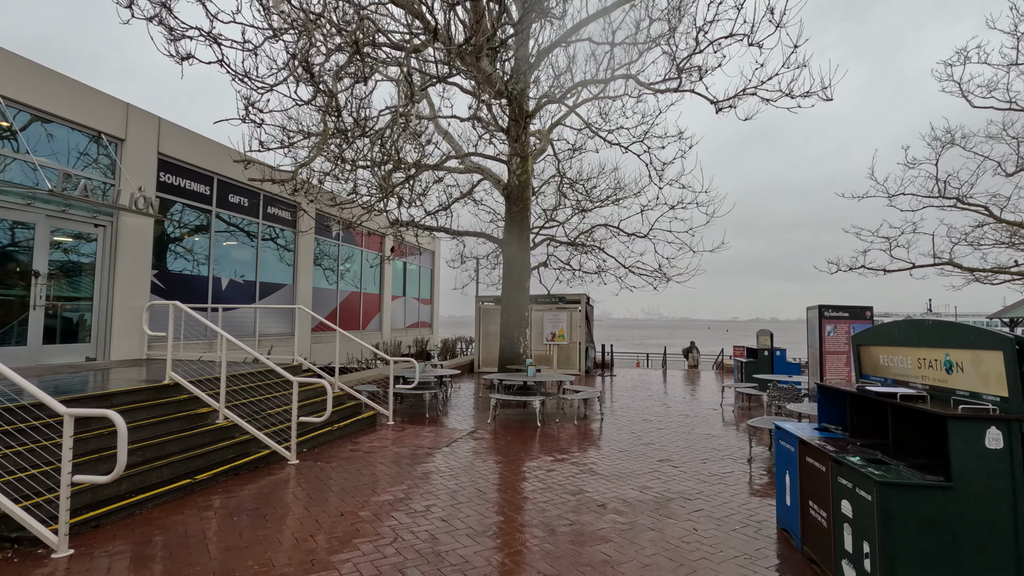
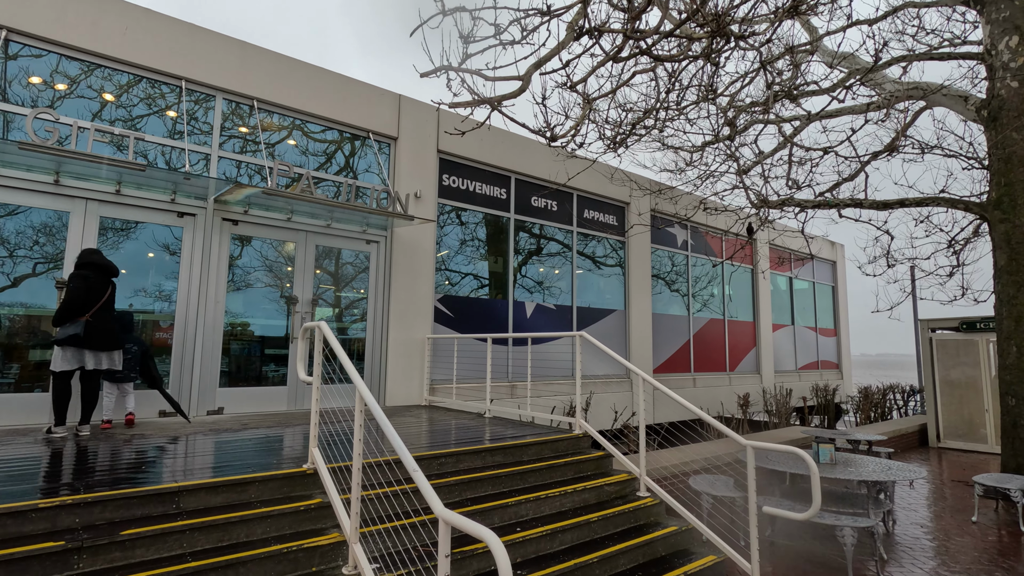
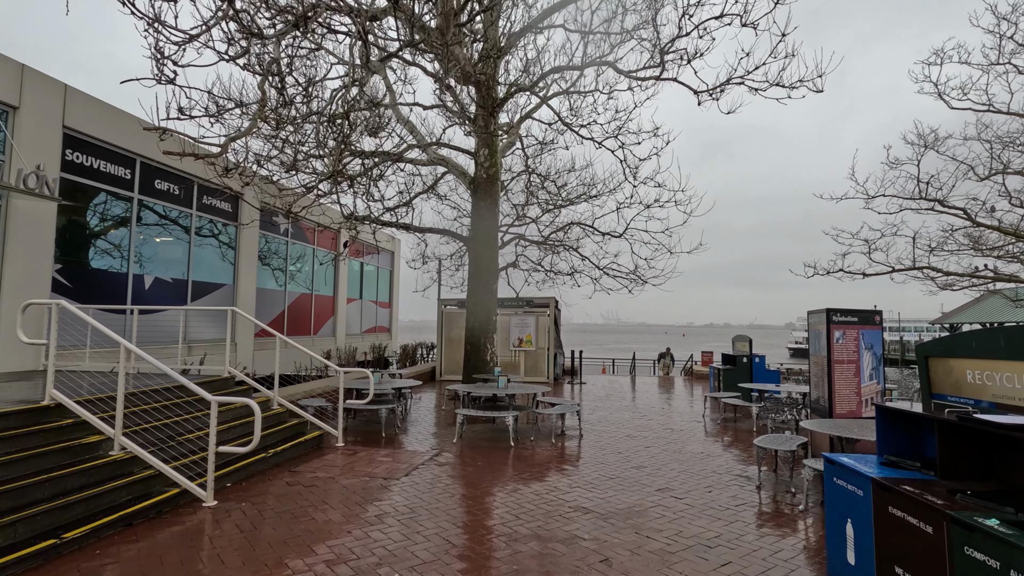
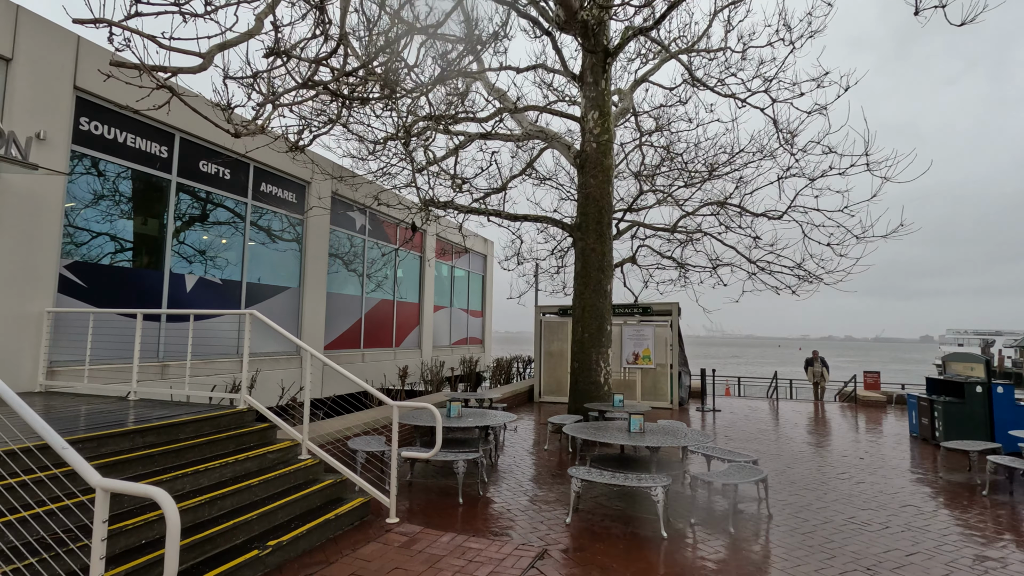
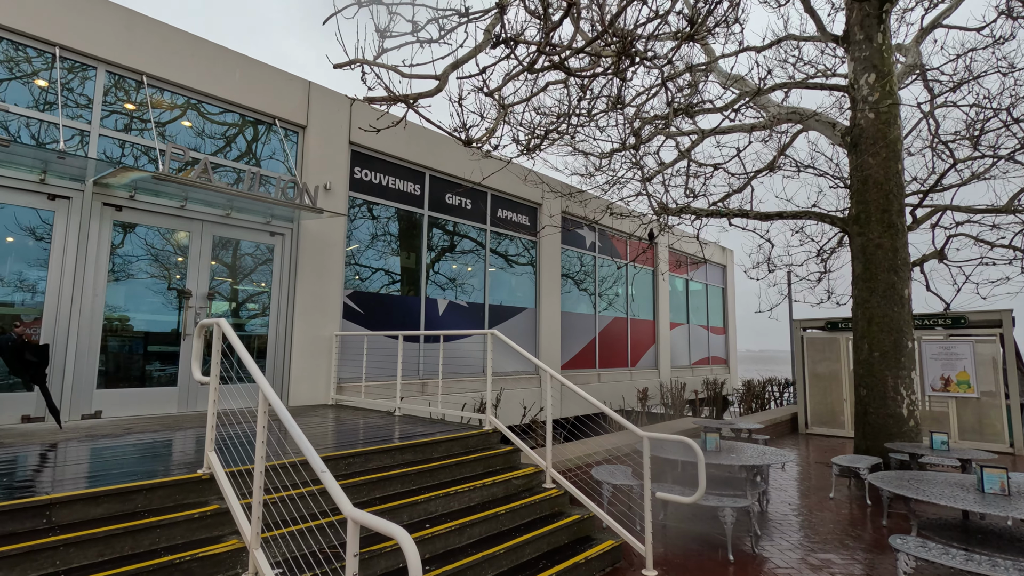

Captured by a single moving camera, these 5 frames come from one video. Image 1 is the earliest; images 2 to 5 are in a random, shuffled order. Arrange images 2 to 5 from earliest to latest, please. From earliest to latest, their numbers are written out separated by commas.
3, 4, 5, 2
